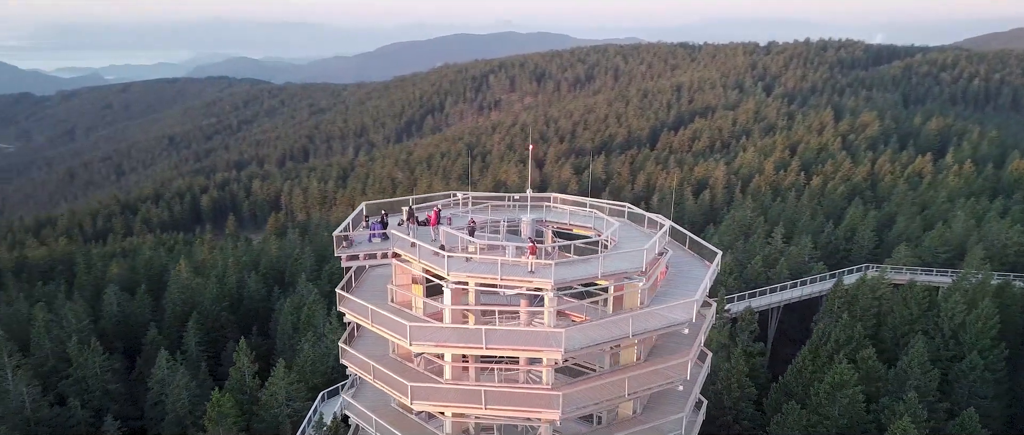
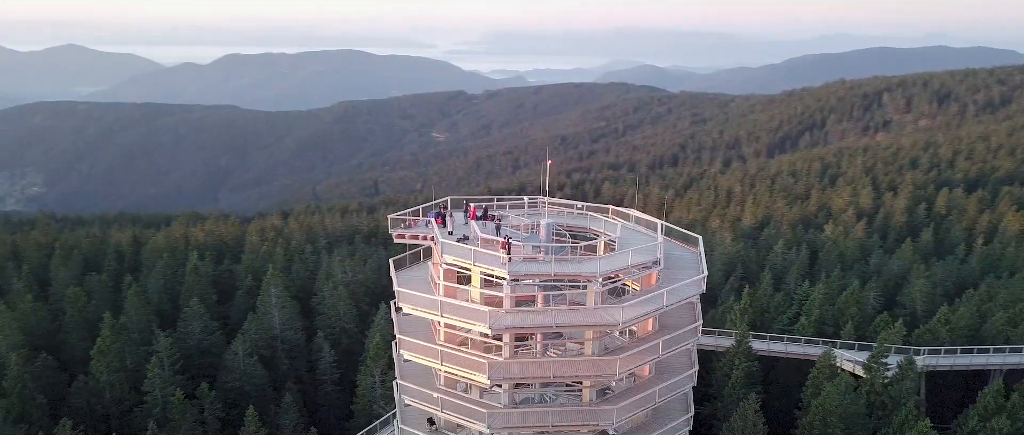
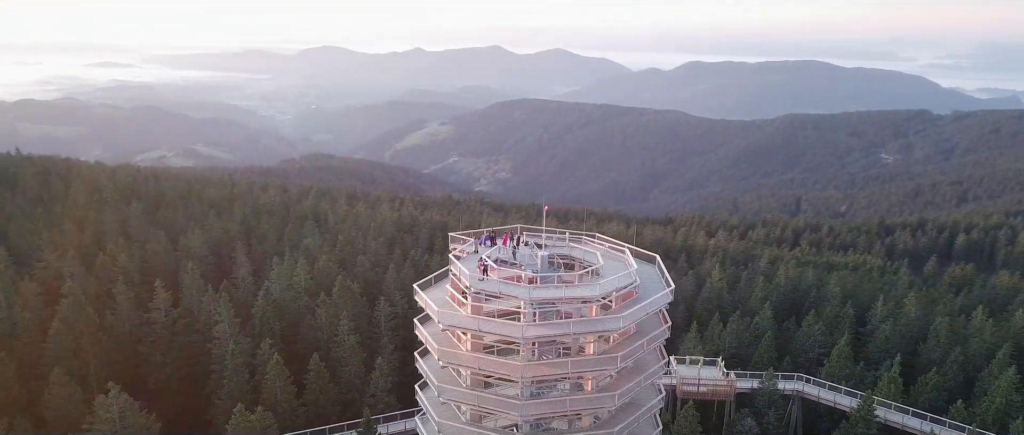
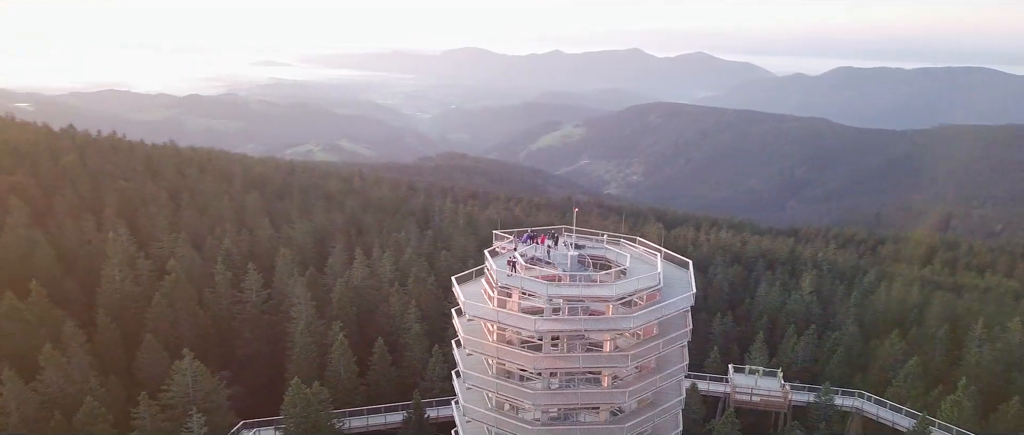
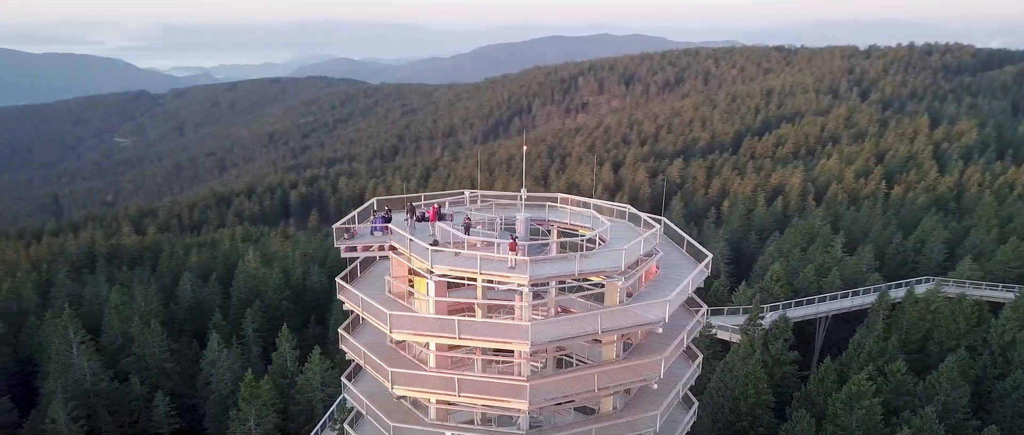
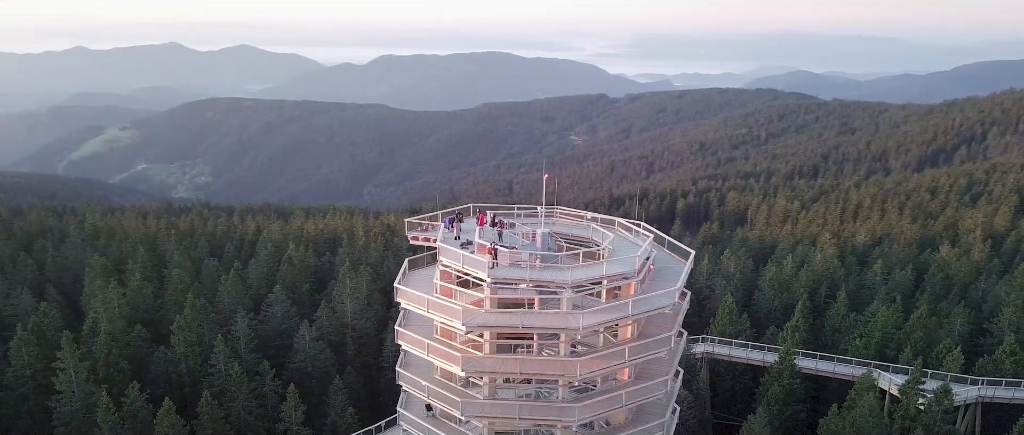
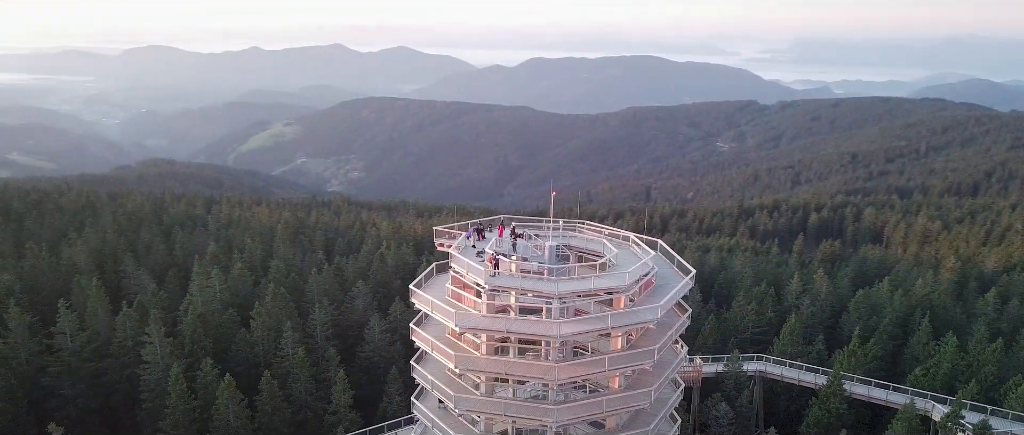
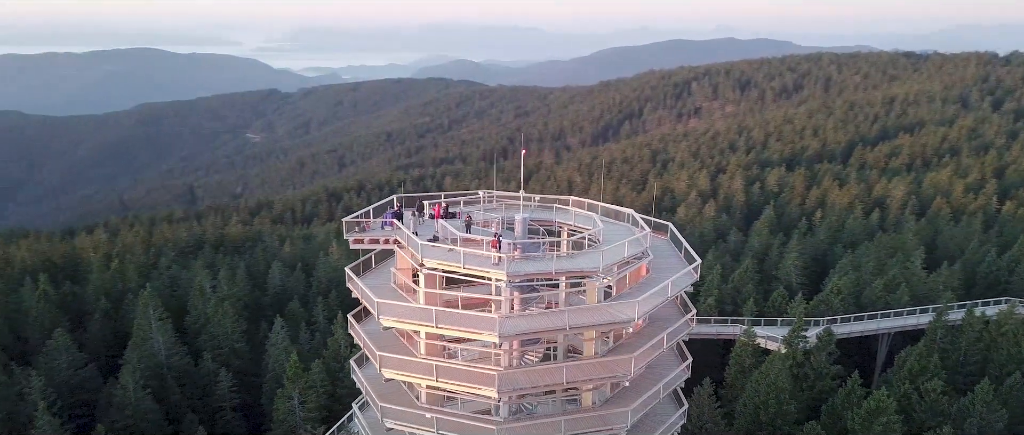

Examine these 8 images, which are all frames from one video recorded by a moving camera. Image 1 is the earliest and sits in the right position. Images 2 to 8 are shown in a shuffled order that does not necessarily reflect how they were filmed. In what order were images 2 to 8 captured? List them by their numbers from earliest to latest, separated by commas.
5, 8, 2, 6, 7, 3, 4
